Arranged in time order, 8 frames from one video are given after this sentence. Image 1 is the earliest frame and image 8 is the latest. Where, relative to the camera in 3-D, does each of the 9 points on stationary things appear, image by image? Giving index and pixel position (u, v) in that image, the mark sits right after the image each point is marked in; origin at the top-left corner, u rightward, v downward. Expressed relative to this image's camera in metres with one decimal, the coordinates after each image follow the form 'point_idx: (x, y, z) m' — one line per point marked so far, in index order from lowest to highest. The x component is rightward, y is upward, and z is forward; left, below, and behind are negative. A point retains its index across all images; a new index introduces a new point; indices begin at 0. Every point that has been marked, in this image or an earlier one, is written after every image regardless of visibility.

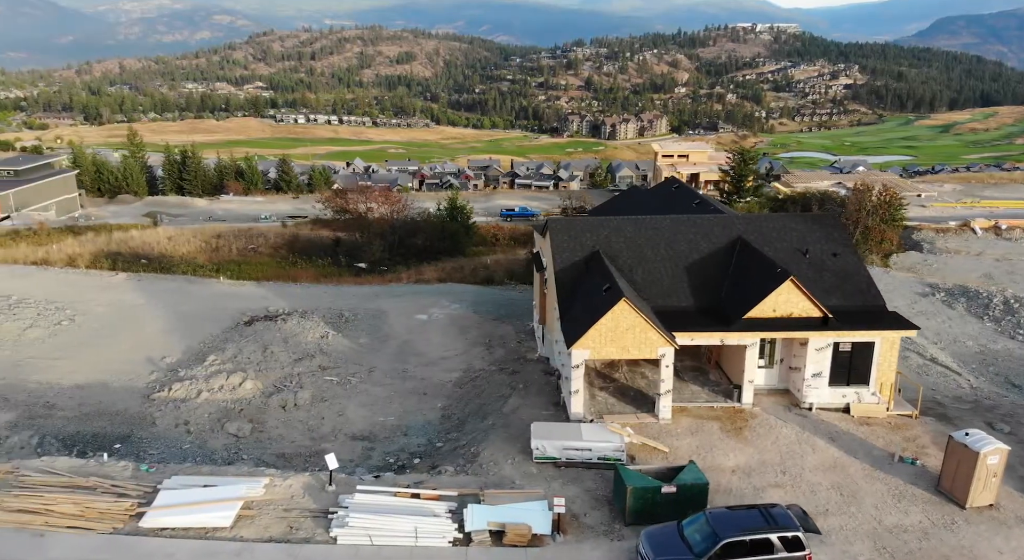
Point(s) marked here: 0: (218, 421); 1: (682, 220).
0: (-8.1, -3.9, +18.5) m
1: (+4.8, +1.7, +18.5) m
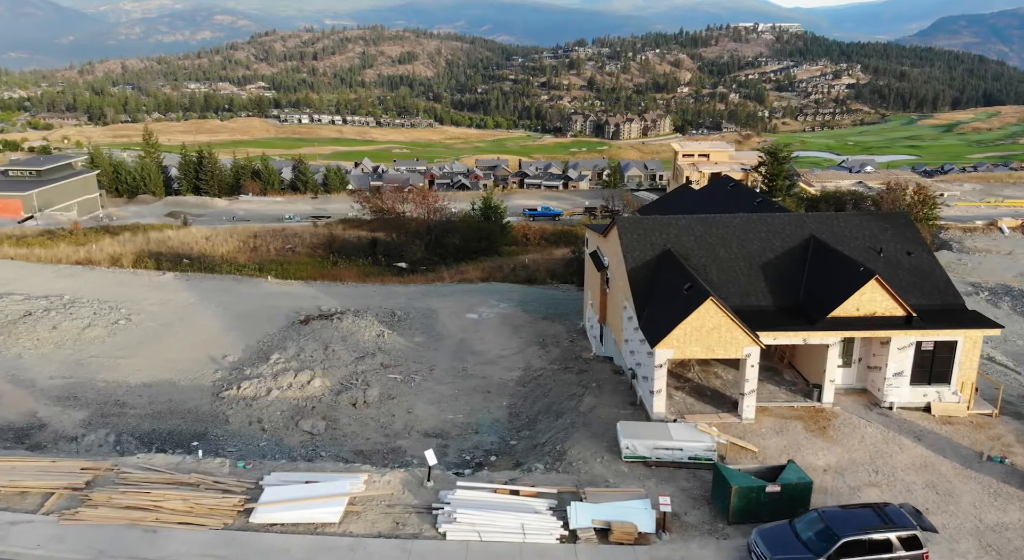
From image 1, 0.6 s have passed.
0: (-6.2, -3.9, +18.5) m
1: (+6.7, +1.7, +18.4) m
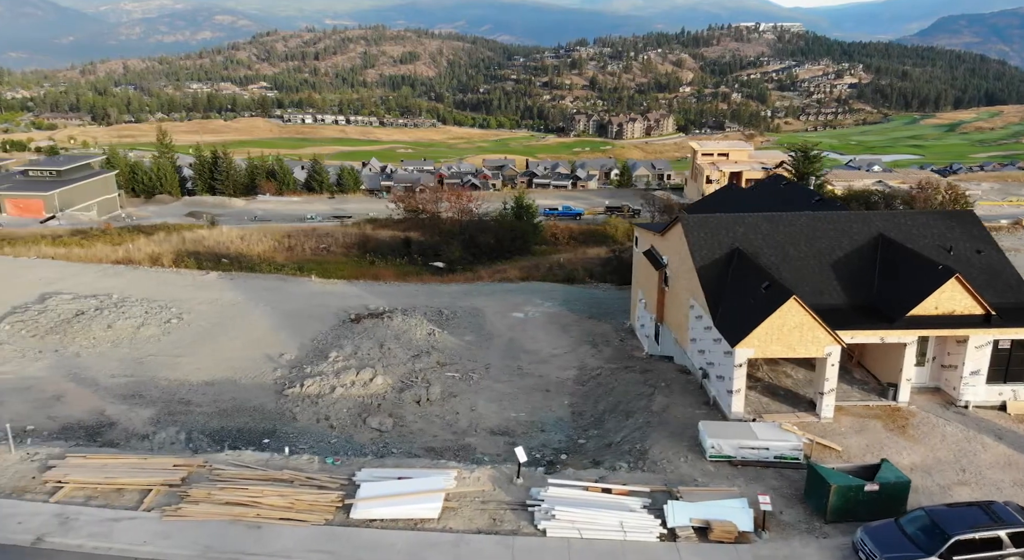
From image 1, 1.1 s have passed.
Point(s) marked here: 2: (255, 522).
0: (-4.3, -3.8, +18.6) m
1: (+8.6, +1.8, +18.3) m
2: (-4.5, -4.3, +11.6) m
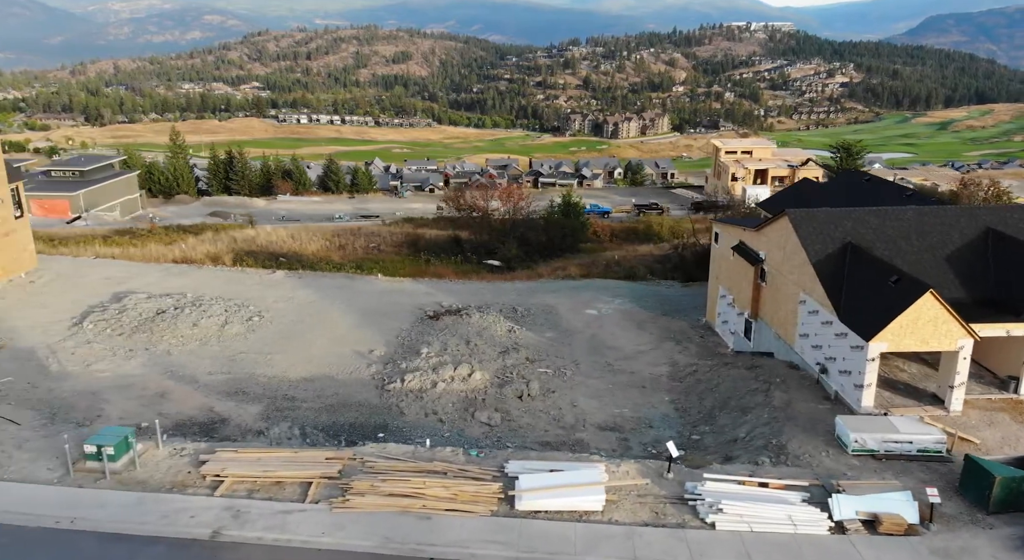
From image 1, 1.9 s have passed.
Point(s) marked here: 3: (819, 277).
0: (-1.3, -3.7, +18.6) m
1: (+11.6, +1.9, +18.3) m
2: (-1.6, -4.2, +11.6) m
3: (+7.8, +0.1, +16.7) m
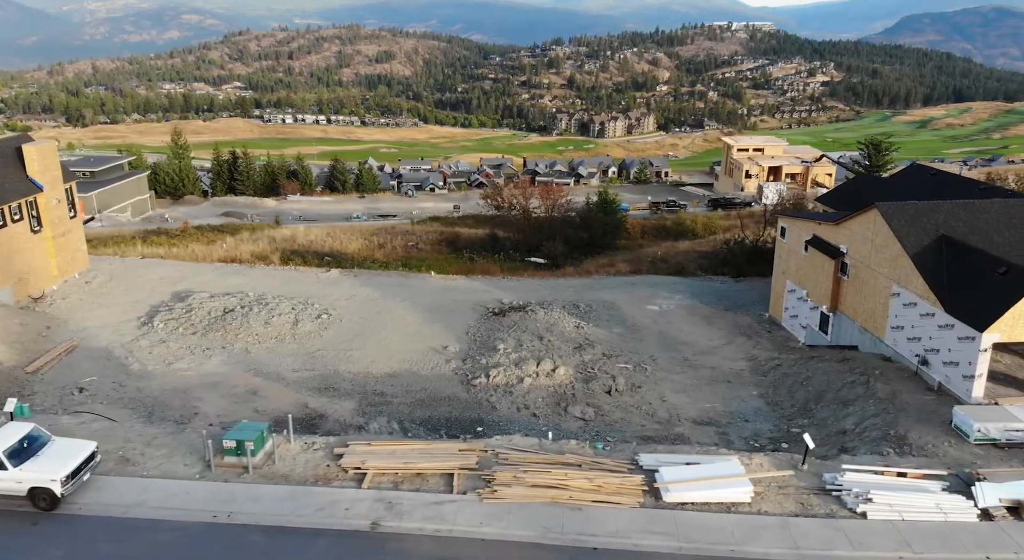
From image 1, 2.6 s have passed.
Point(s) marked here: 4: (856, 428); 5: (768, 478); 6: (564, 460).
0: (+1.3, -3.6, +18.7) m
1: (+14.2, +2.1, +18.5) m
2: (+1.1, -4.0, +11.7) m
3: (+10.4, +0.3, +16.9) m
4: (+8.2, -3.6, +15.8) m
5: (+4.9, -3.8, +12.6) m
6: (+1.1, -3.6, +13.0) m
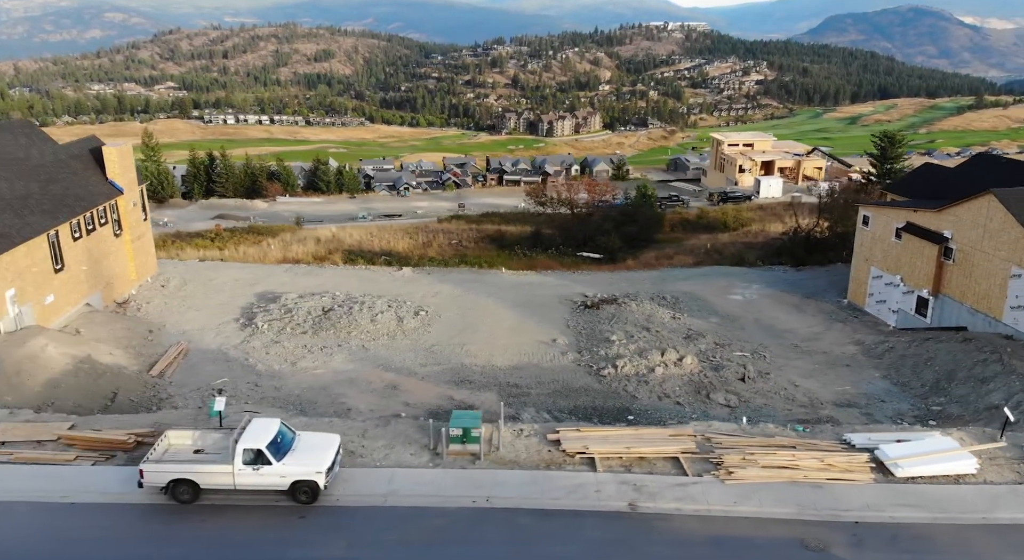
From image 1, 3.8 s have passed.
0: (+5.4, -3.3, +19.2) m
1: (+18.2, +2.7, +19.6) m
2: (+5.6, -3.8, +12.2) m
3: (+14.6, +0.8, +17.8) m
4: (+12.4, -3.1, +16.6) m
5: (+9.4, -3.4, +13.3) m
6: (+5.5, -3.3, +13.5) m
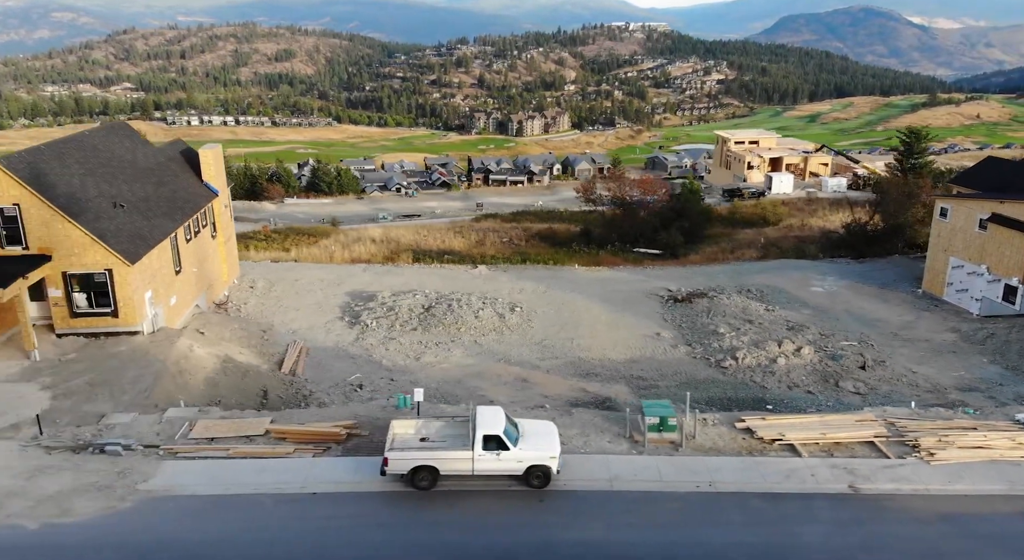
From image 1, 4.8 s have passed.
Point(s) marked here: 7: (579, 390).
0: (+9.4, -3.0, +19.8) m
1: (+22.0, +3.2, +20.5) m
2: (+9.8, -3.5, +12.8) m
3: (+18.5, +1.2, +18.6) m
4: (+16.5, -2.8, +17.4) m
5: (+13.5, -3.1, +14.0) m
6: (+9.6, -3.1, +14.1) m
7: (+2.1, -3.3, +19.3) m
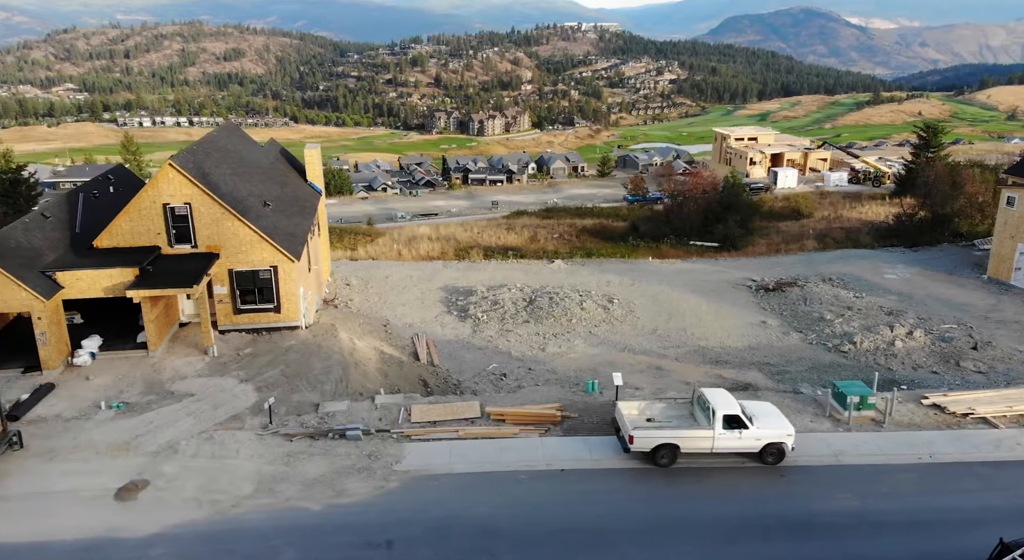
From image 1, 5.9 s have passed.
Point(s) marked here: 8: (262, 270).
0: (+13.7, -2.6, +20.9) m
1: (+26.2, +3.8, +22.1) m
2: (+14.4, -3.1, +14.0) m
3: (+22.8, +1.8, +20.1) m
4: (+20.9, -2.2, +18.8) m
5: (+18.0, -2.6, +15.3) m
6: (+14.1, -2.6, +15.2) m
7: (+6.4, -2.9, +20.1) m
8: (-7.0, +0.3, +18.4) m
